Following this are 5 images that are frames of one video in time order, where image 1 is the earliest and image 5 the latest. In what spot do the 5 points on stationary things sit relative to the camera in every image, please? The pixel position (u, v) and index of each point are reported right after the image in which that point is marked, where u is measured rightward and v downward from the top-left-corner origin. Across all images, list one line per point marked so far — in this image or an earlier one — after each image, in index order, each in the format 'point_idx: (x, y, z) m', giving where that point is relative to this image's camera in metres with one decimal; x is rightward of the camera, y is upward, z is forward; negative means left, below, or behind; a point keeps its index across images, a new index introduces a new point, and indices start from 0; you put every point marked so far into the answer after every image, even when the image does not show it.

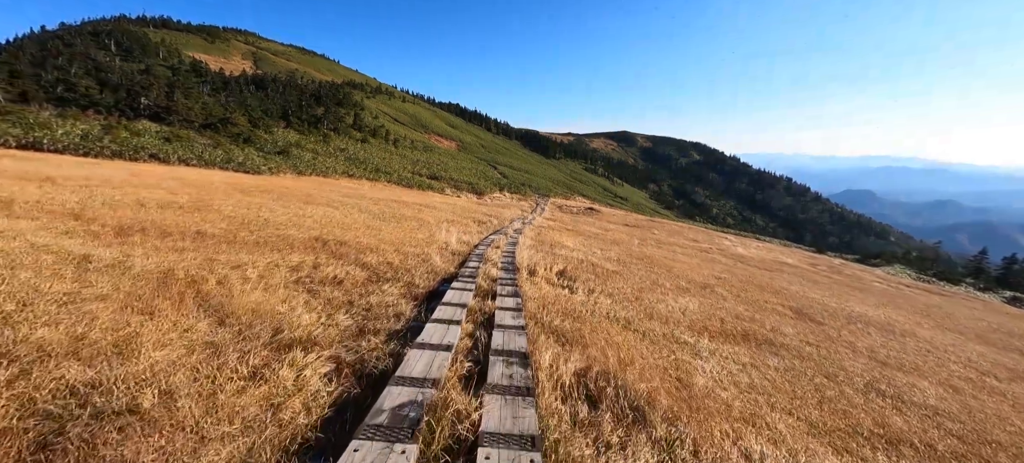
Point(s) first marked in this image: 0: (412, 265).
0: (-2.8, -0.9, +9.7) m
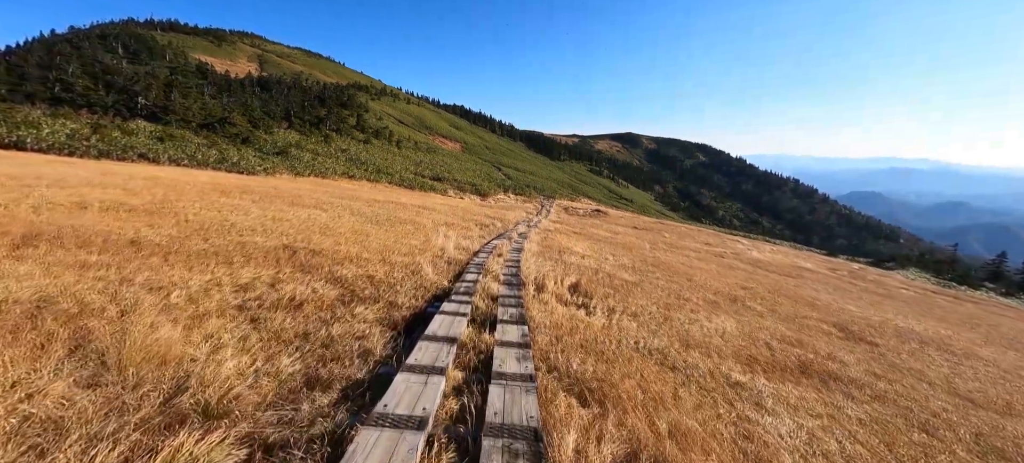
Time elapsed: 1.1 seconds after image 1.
0: (-2.7, -1.1, +8.2) m
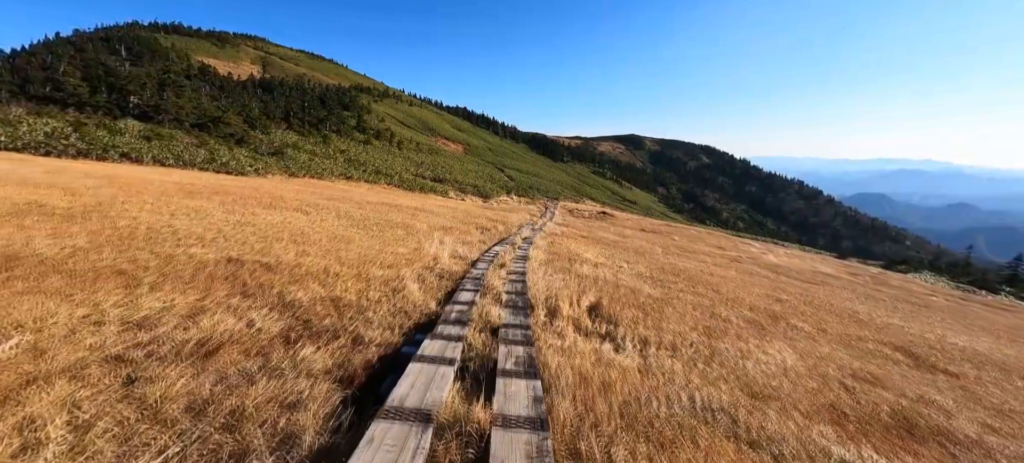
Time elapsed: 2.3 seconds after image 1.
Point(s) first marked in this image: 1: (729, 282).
0: (-2.6, -1.3, +6.4) m
1: (+10.3, -2.4, +16.9) m
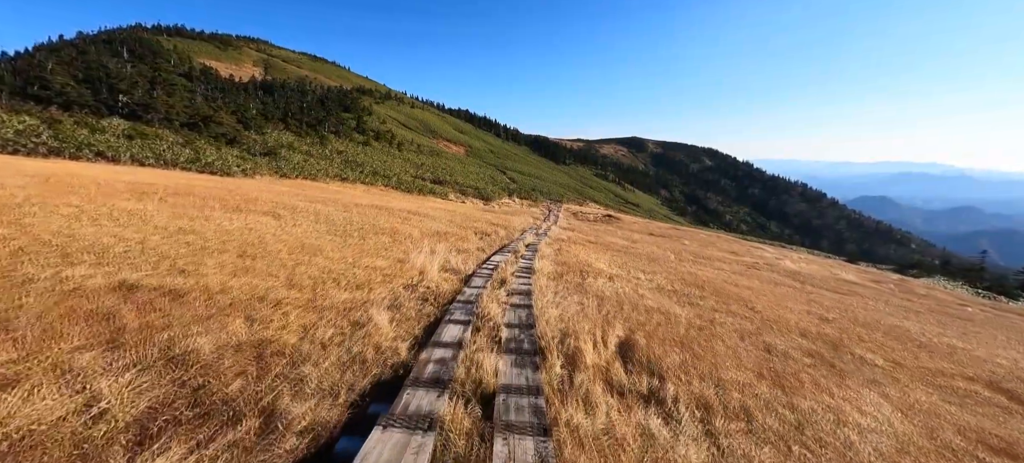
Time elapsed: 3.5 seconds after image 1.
0: (-2.5, -1.4, +4.6) m
1: (+10.3, -2.7, +14.9) m
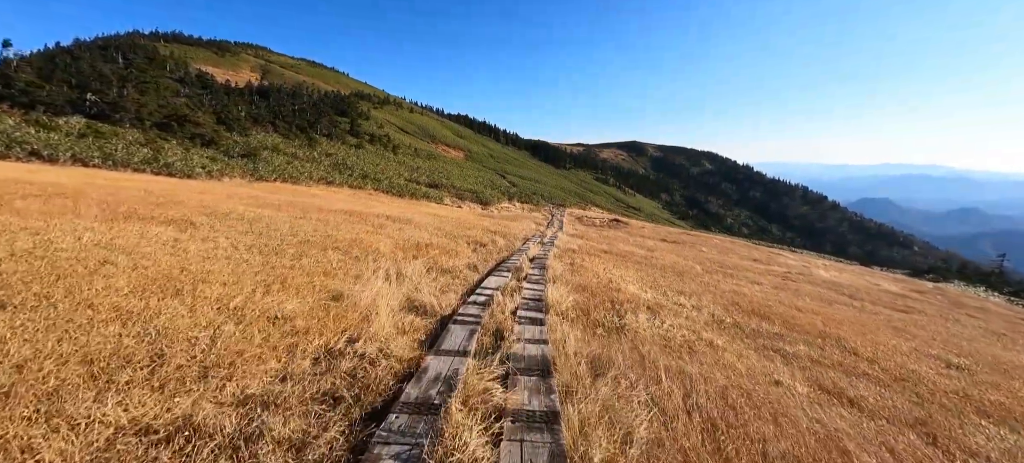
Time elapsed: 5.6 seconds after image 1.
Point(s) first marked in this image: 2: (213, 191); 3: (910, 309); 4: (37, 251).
0: (-2.5, -1.7, +1.0) m
1: (+10.4, -3.0, +11.3) m
2: (-14.5, +2.0, +17.3) m
3: (+21.7, -4.2, +19.2) m
4: (-7.4, -0.3, +5.6) m
